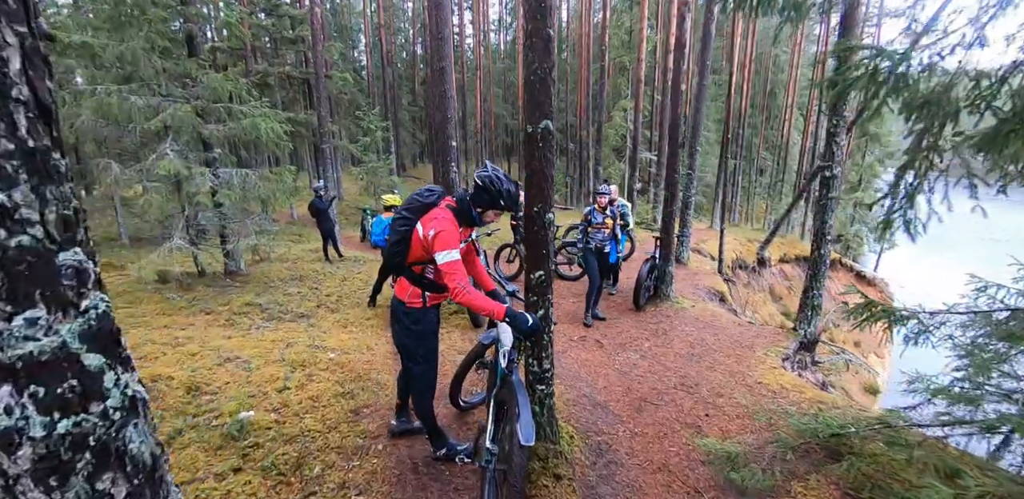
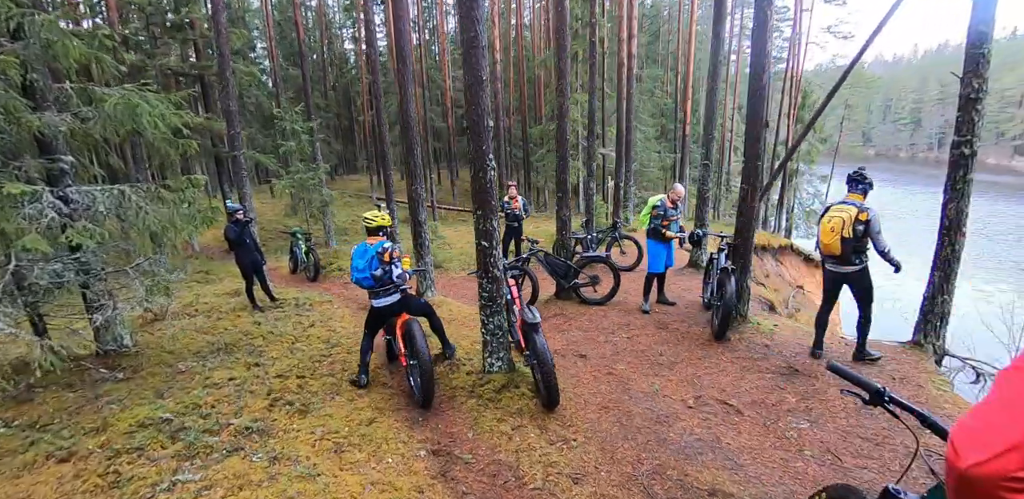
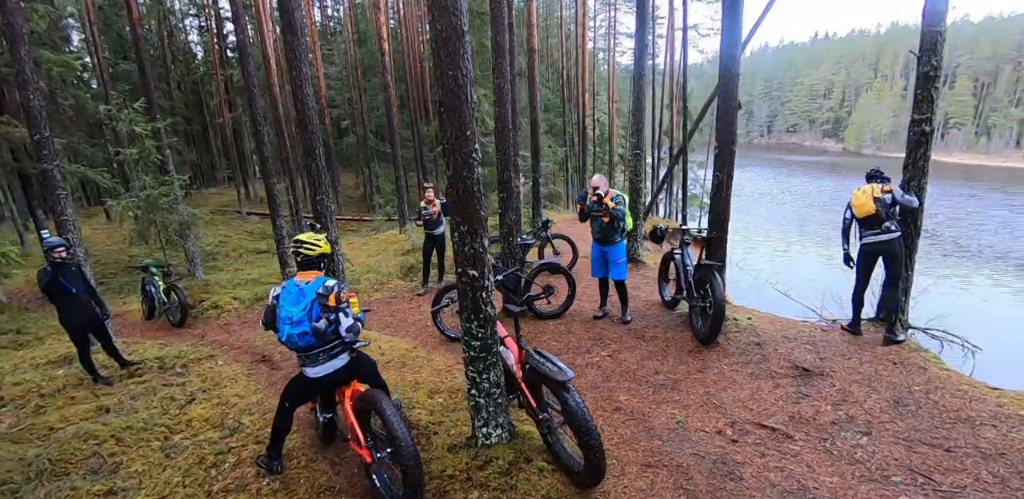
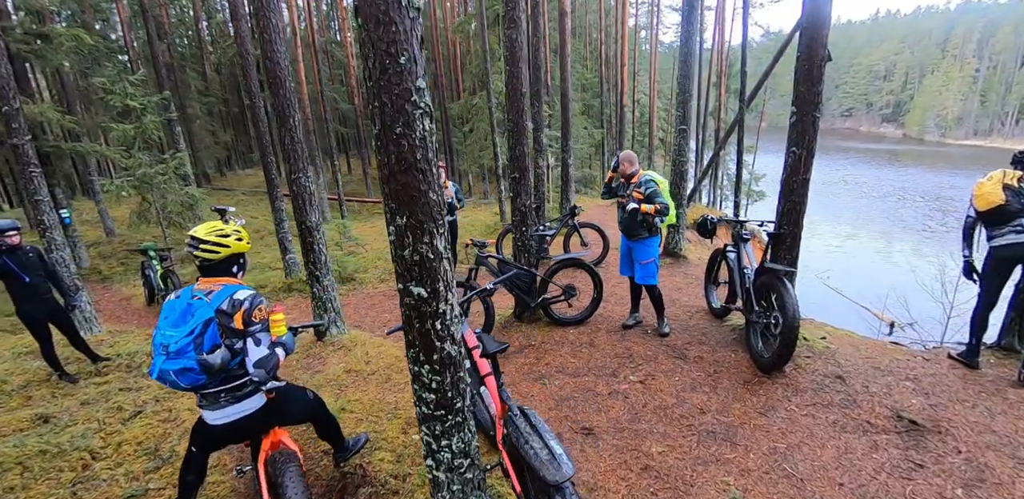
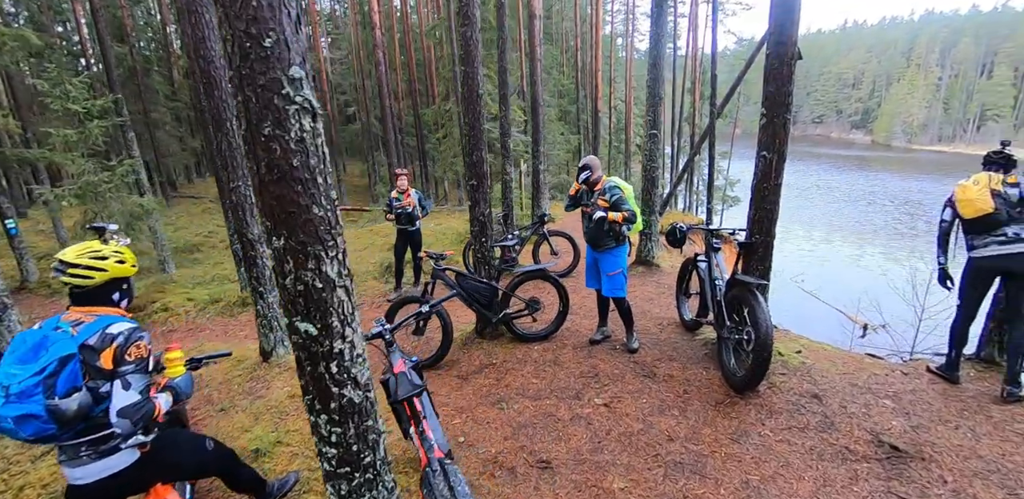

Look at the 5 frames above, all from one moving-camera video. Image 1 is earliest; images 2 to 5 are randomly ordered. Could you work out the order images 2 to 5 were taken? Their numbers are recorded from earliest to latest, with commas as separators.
2, 3, 4, 5
